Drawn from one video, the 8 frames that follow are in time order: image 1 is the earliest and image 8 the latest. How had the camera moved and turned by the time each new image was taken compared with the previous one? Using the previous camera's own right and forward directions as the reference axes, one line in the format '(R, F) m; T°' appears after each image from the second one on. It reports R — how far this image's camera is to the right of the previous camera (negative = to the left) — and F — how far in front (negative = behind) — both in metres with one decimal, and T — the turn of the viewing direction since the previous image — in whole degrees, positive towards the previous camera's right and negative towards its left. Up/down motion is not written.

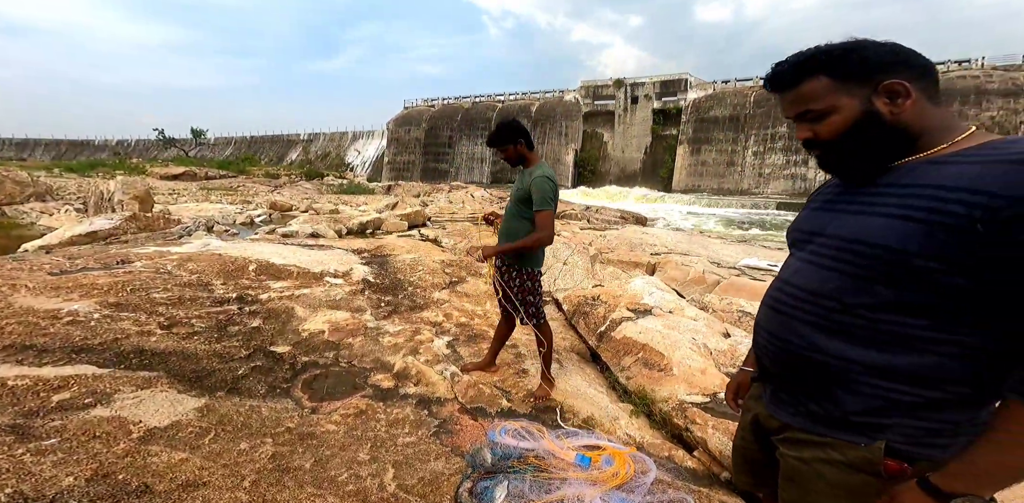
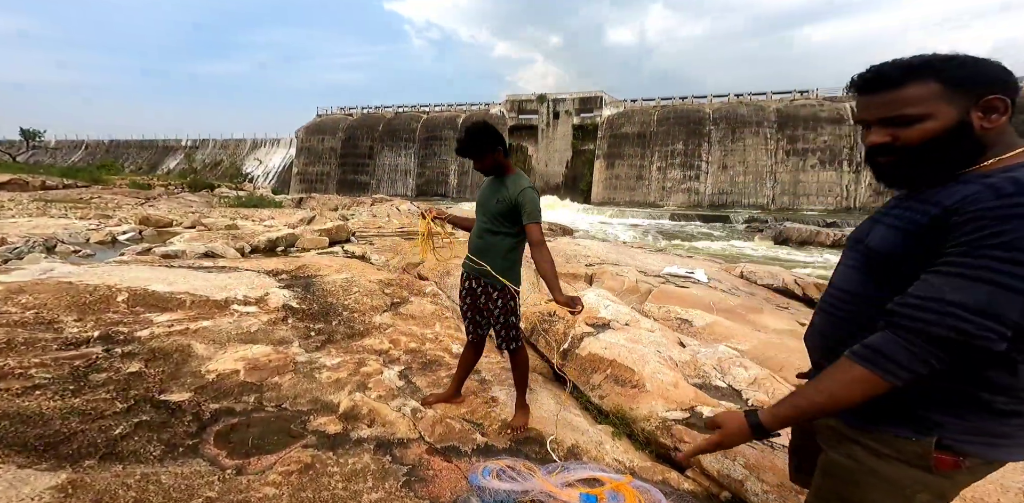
(-0.3, +0.3) m; +12°
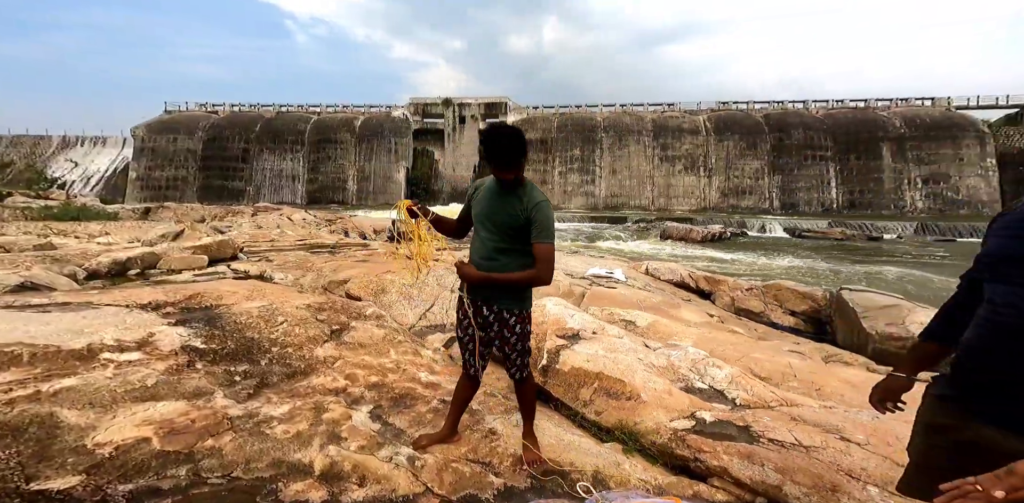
(-0.6, +0.3) m; +15°
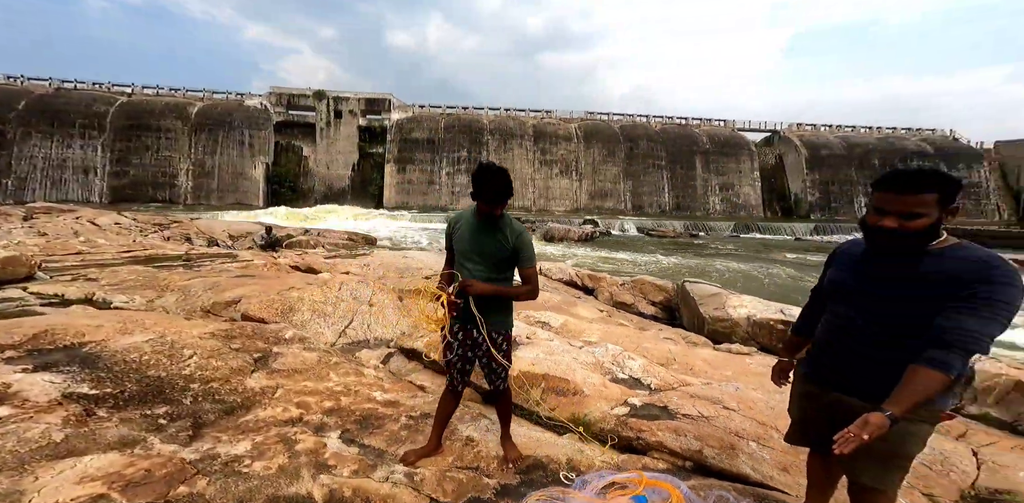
(-0.5, -0.2) m; +16°
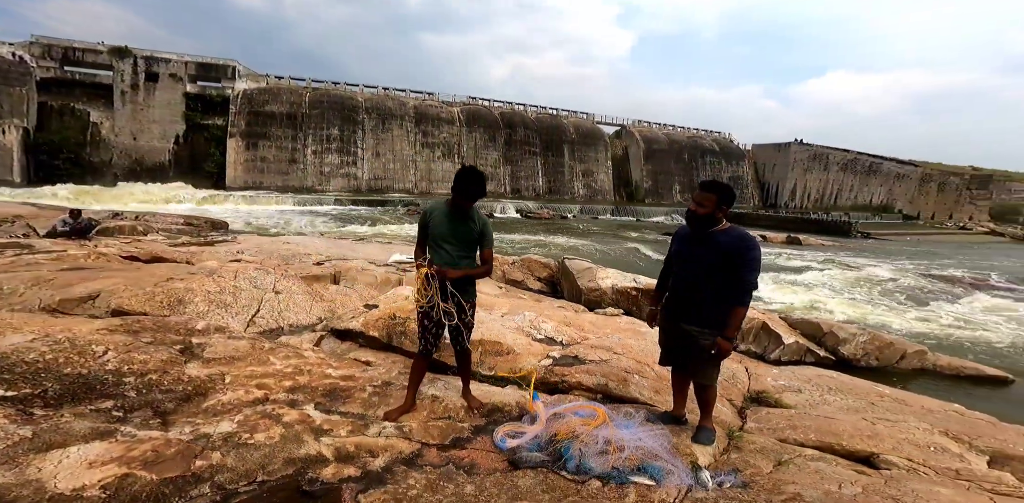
(-0.6, -0.5) m; +17°
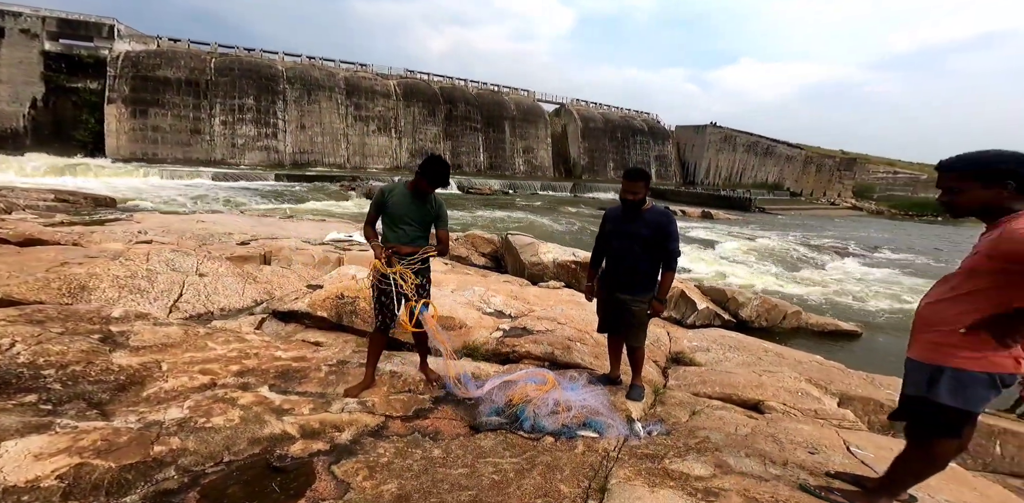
(-0.2, -0.2) m; +9°
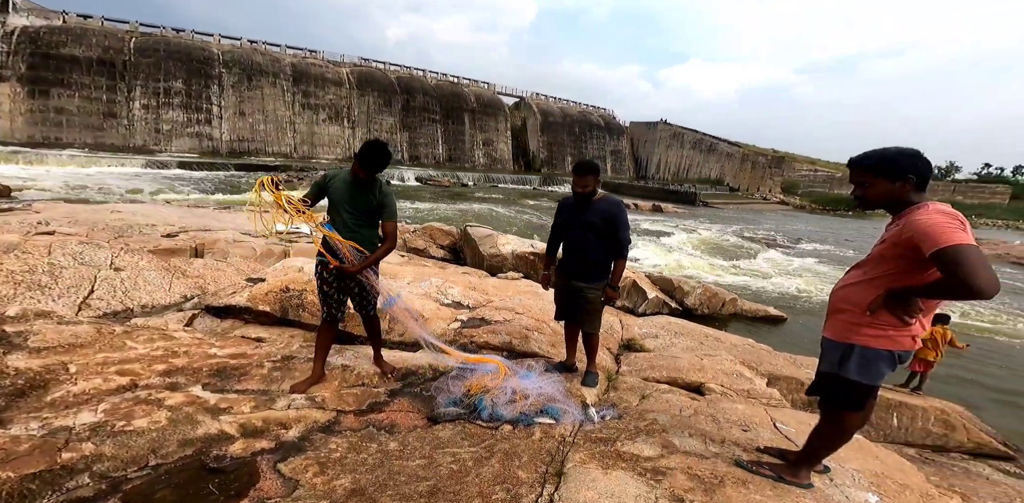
(0.0, 0.0) m; +6°
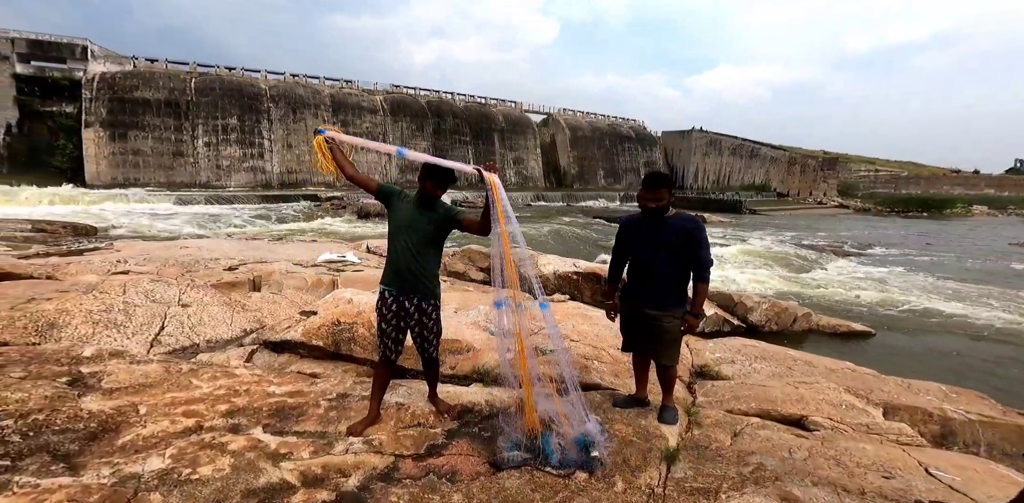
(-0.1, +0.2) m; -5°
